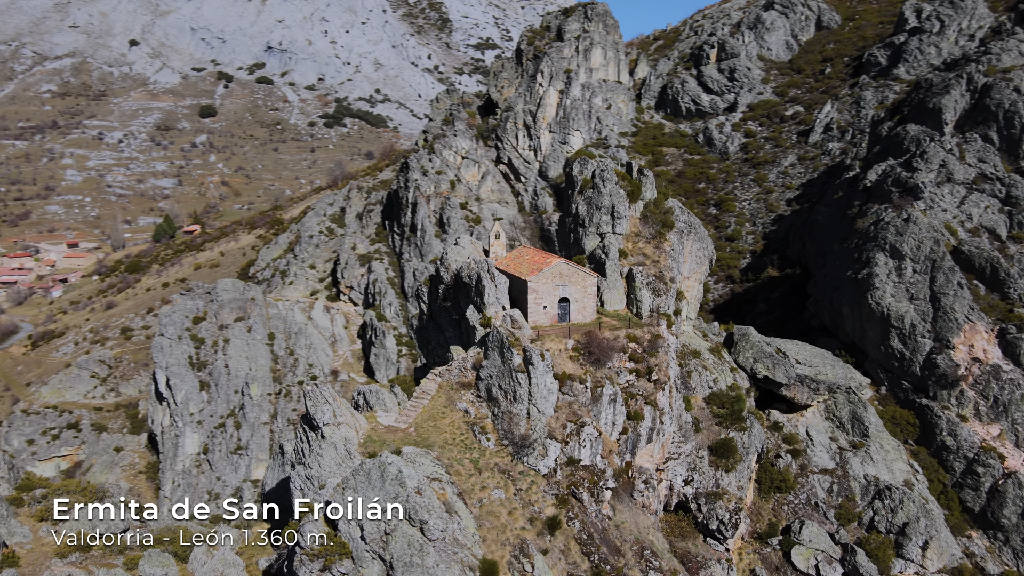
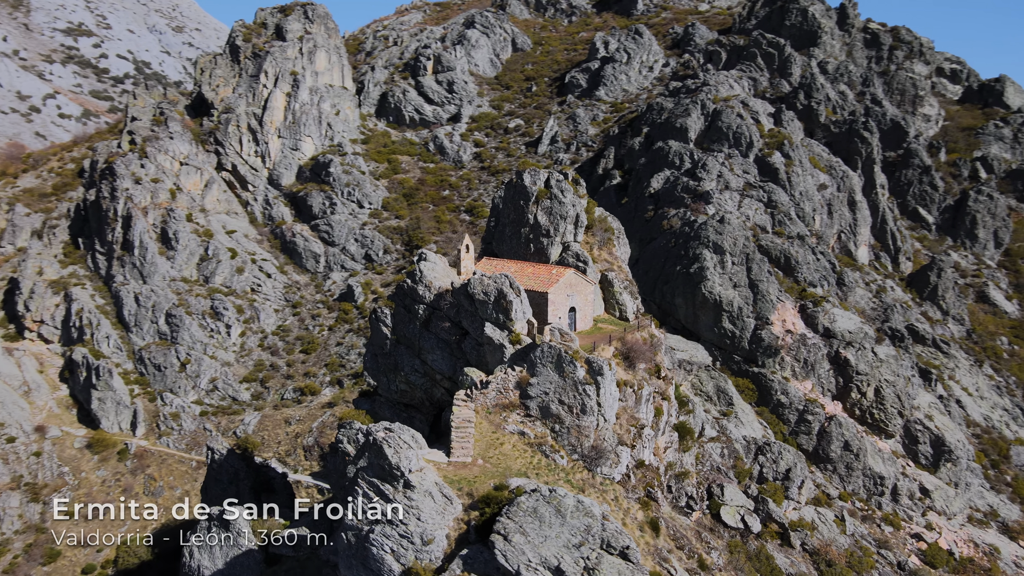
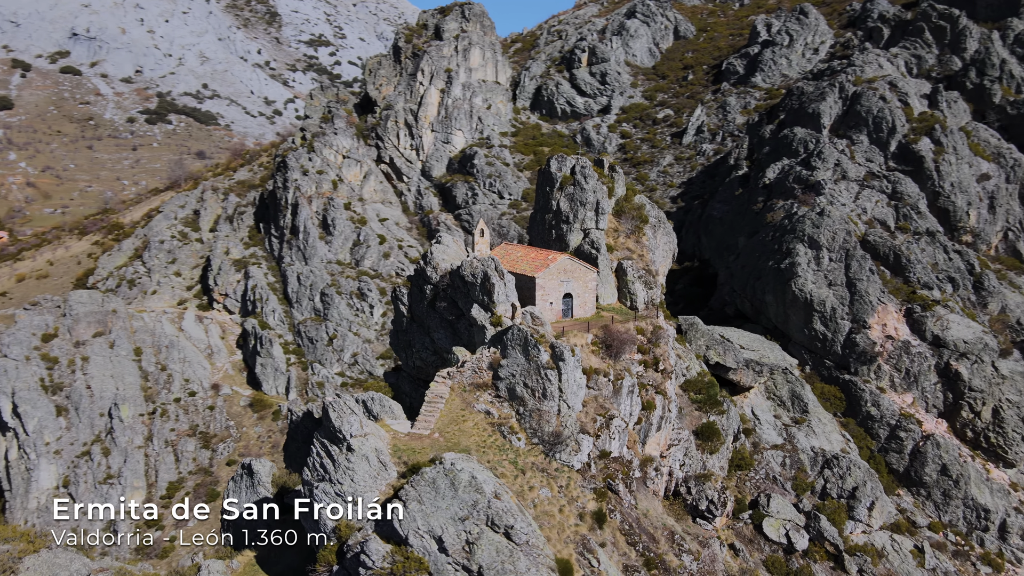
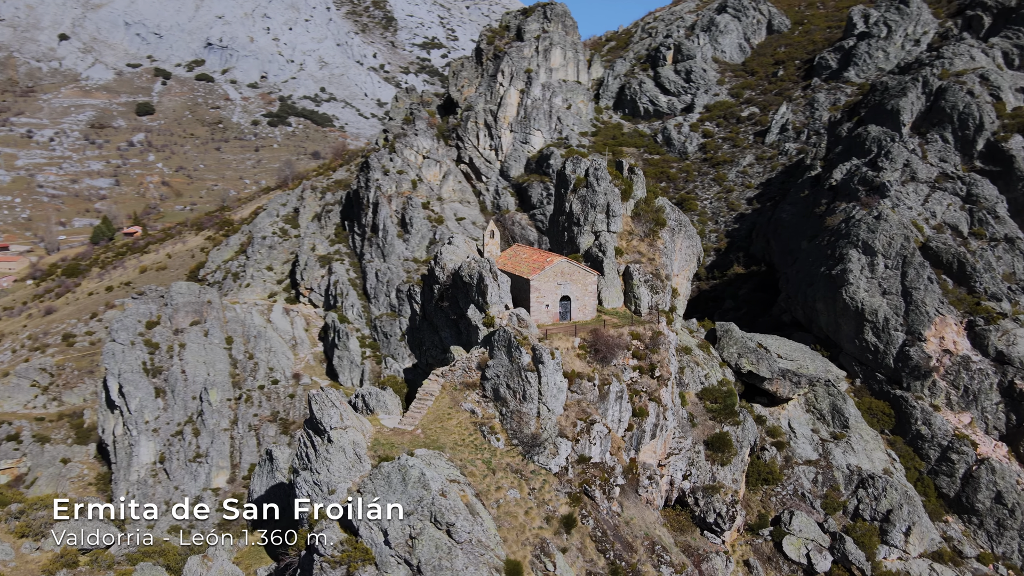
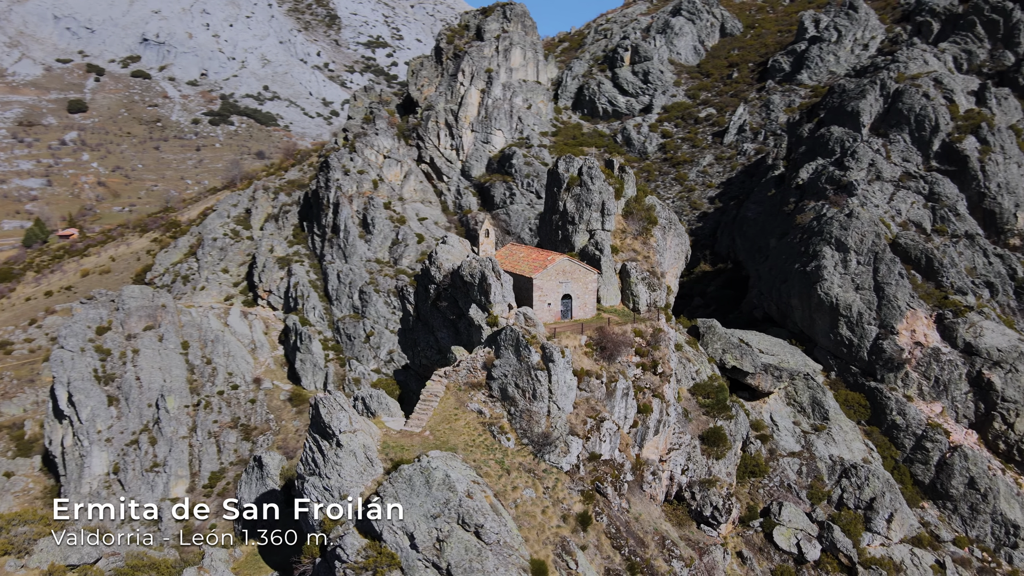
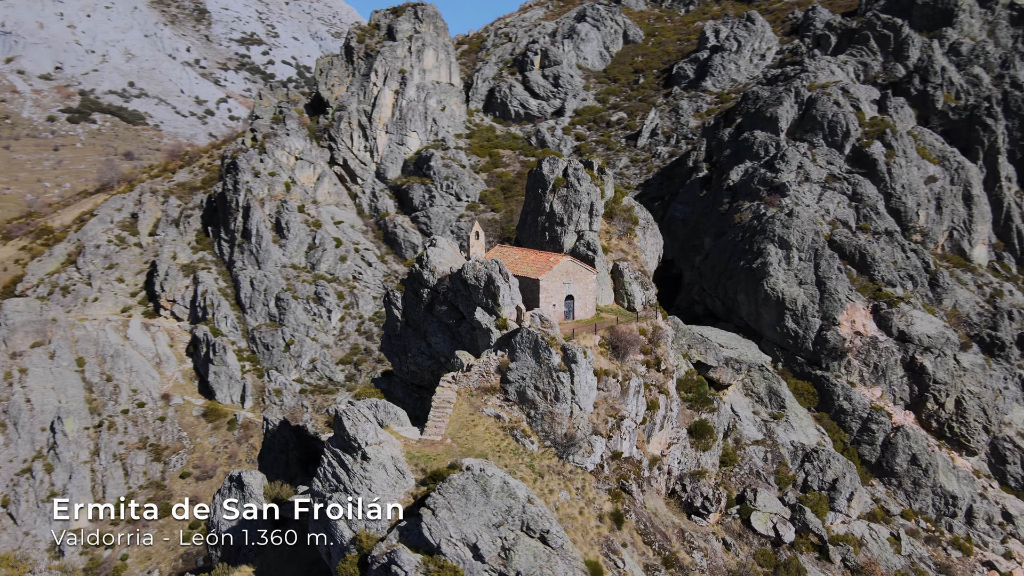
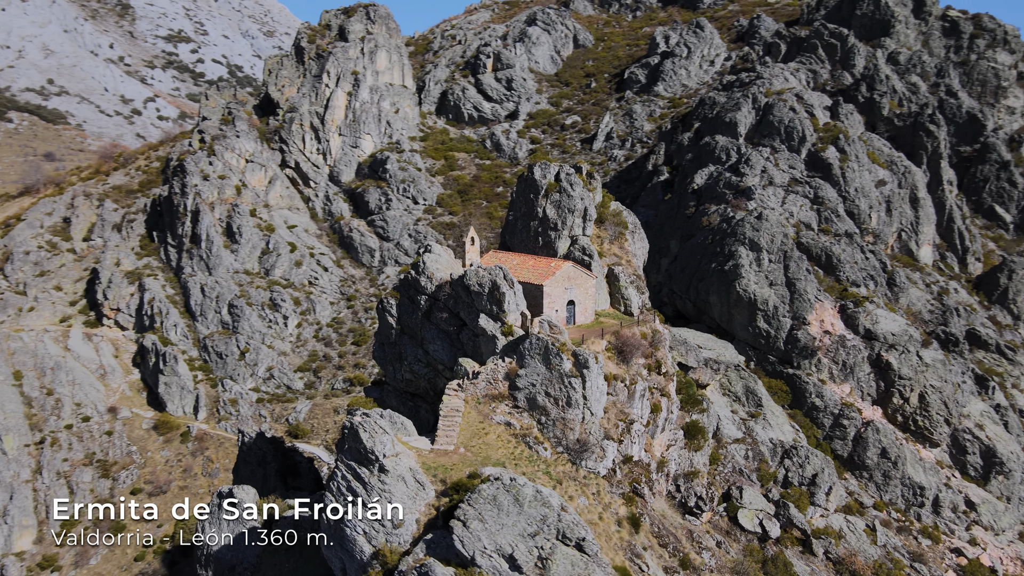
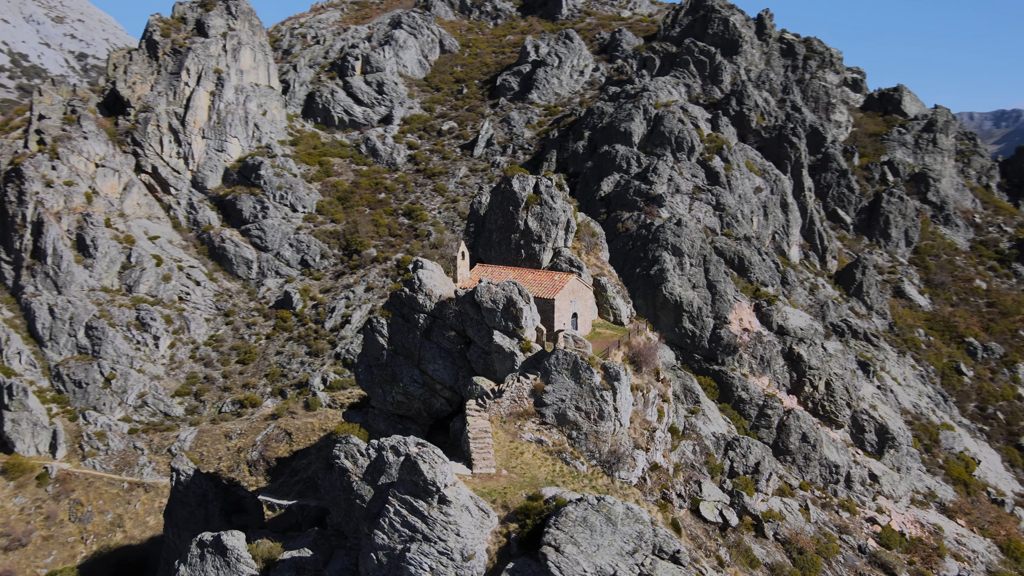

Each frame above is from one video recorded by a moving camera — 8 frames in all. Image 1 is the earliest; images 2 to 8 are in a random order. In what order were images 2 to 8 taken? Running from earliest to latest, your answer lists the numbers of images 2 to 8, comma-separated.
4, 5, 3, 6, 7, 2, 8
